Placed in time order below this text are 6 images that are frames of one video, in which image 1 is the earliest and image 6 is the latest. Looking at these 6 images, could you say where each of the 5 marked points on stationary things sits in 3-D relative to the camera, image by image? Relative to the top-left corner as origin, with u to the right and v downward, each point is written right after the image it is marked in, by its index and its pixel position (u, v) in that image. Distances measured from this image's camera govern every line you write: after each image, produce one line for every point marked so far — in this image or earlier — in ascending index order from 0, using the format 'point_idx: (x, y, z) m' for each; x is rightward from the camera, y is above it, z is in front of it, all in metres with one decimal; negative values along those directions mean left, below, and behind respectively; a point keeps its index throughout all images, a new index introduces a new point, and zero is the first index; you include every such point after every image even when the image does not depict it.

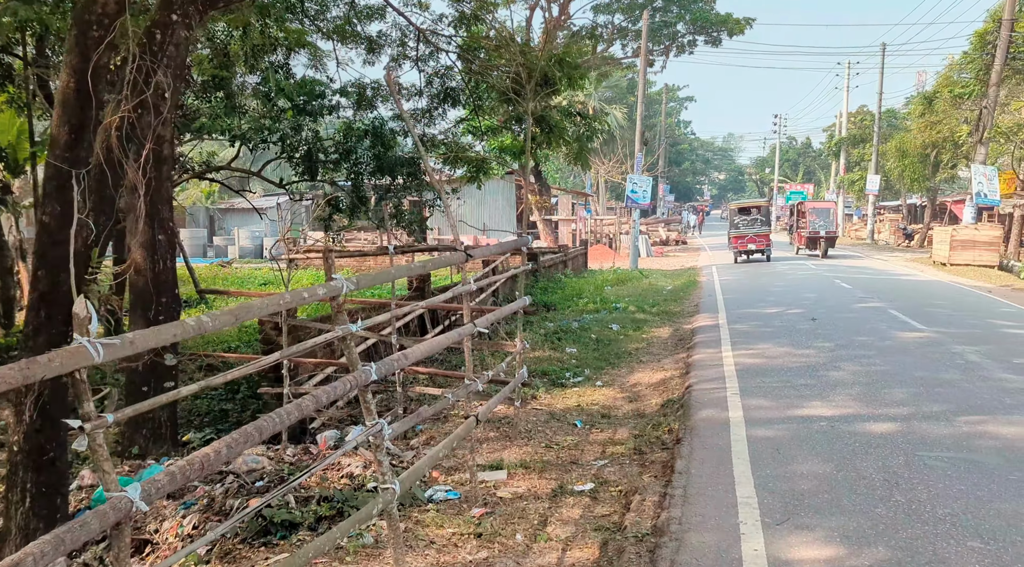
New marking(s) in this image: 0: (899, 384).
0: (+3.2, -0.8, +6.4) m
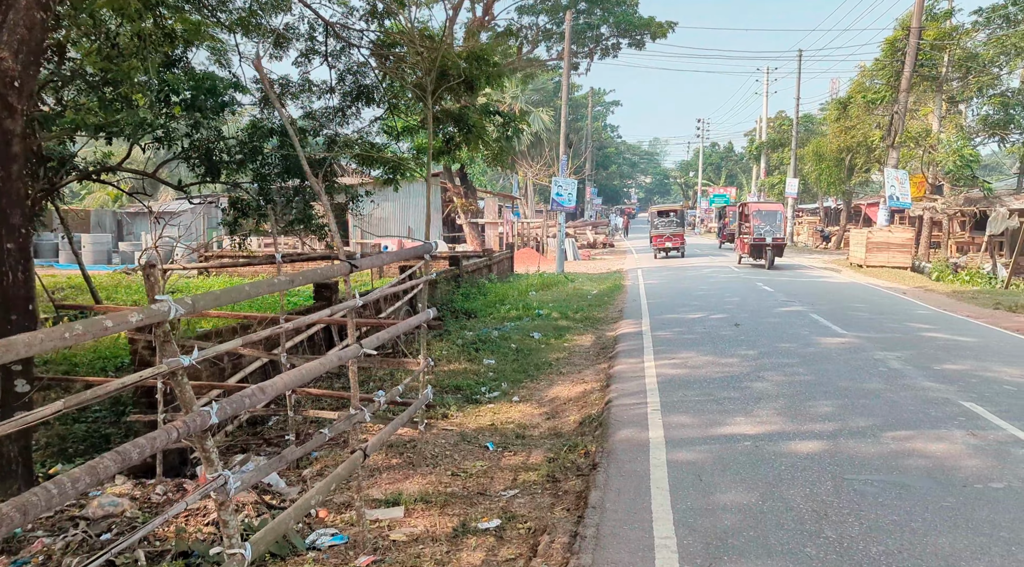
0: (+2.5, -0.9, +6.1) m
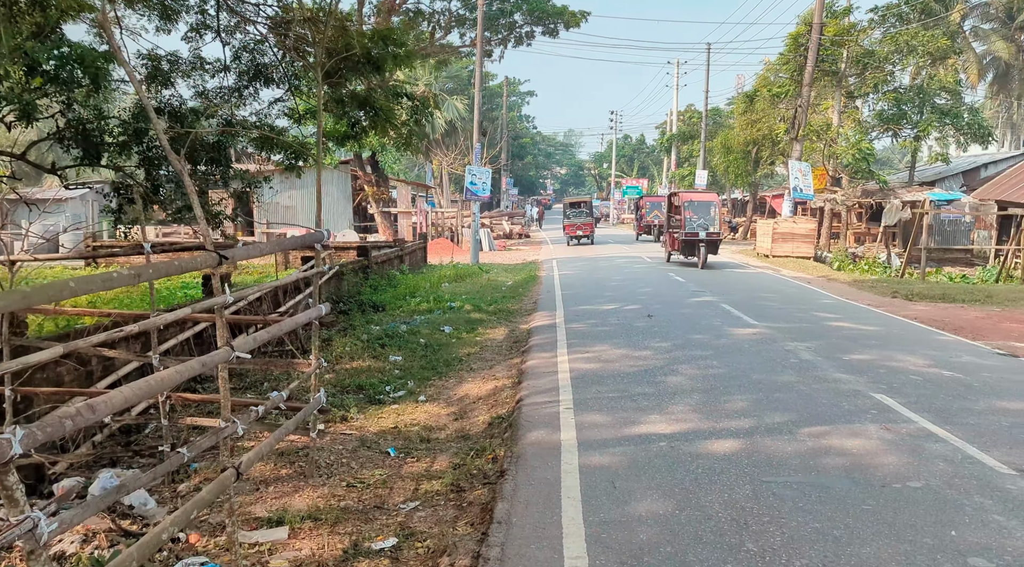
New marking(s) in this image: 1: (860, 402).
0: (+1.7, -0.8, +5.9) m
1: (+2.5, -0.8, +5.5) m
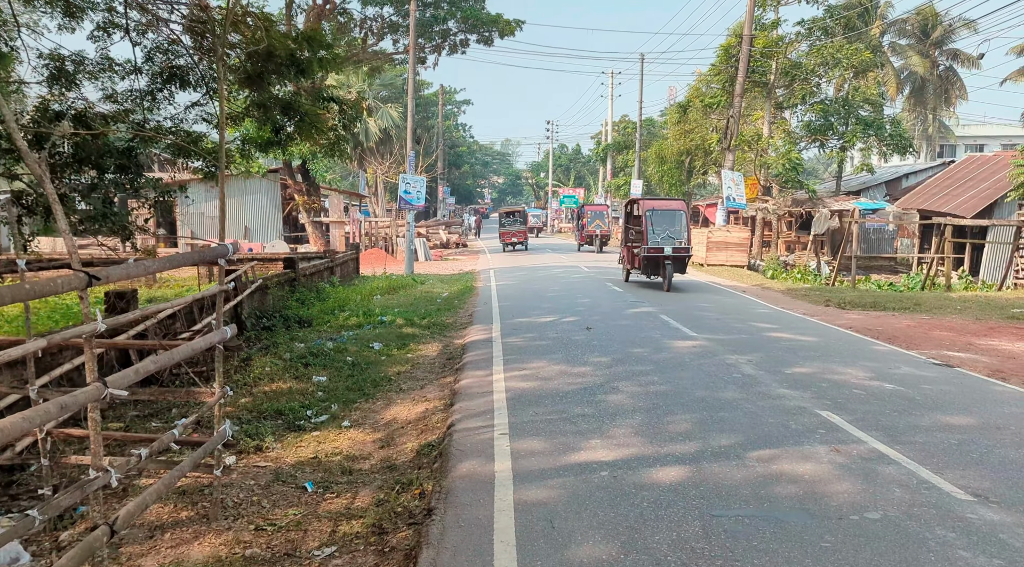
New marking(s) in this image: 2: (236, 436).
0: (+1.2, -0.9, +5.6) m
1: (+2.0, -0.9, +5.2) m
2: (-2.2, -1.2, +6.0) m
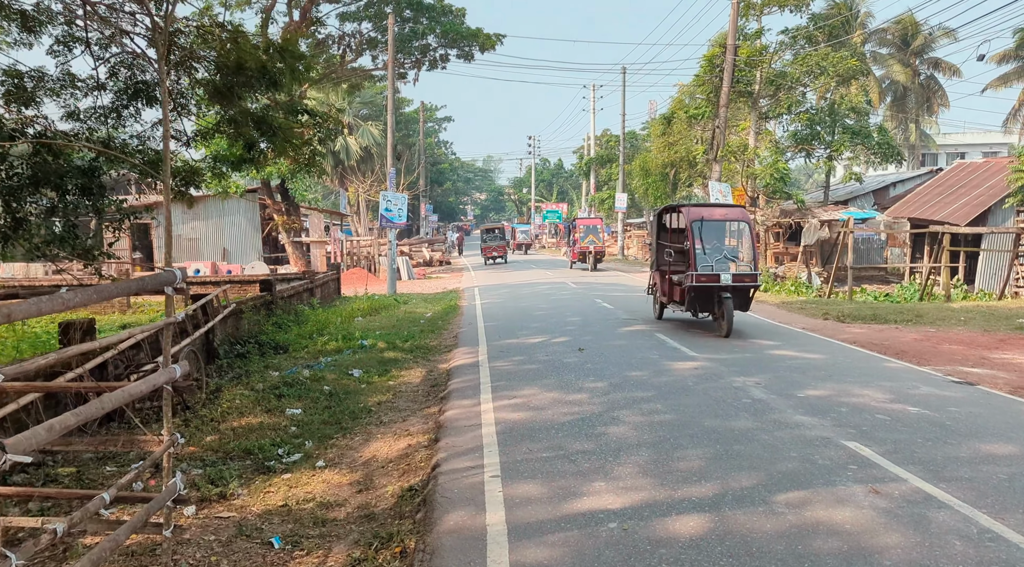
0: (+1.2, -1.0, +5.1) m
1: (+2.0, -1.0, +4.7) m
2: (-2.2, -1.4, +5.4) m
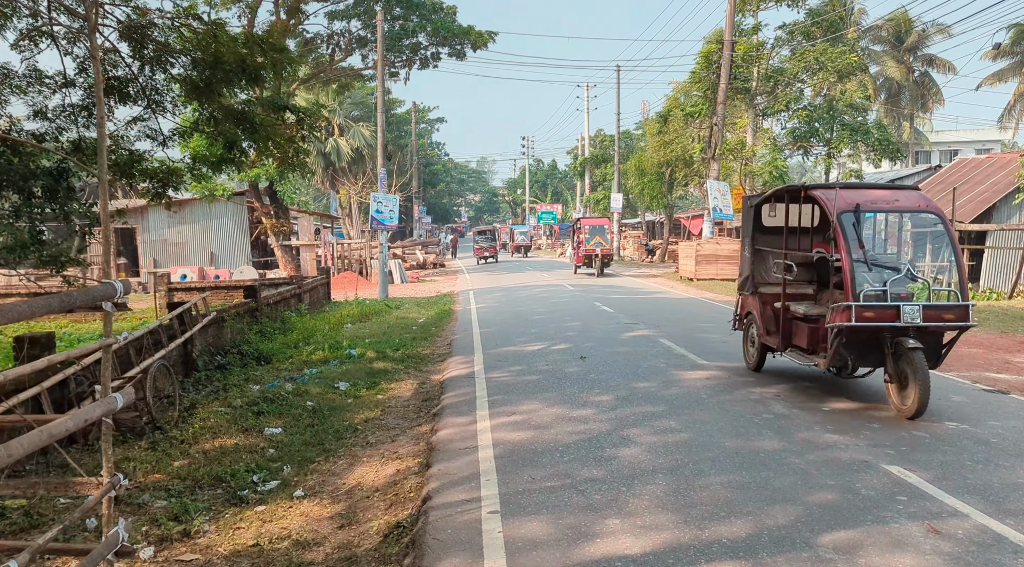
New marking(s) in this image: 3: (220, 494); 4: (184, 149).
0: (+1.2, -1.1, +4.5) m
1: (+2.0, -1.1, +4.1) m
2: (-2.2, -1.5, +4.8) m
3: (-2.0, -1.5, +5.3) m
4: (-5.0, +2.0, +11.7) m
